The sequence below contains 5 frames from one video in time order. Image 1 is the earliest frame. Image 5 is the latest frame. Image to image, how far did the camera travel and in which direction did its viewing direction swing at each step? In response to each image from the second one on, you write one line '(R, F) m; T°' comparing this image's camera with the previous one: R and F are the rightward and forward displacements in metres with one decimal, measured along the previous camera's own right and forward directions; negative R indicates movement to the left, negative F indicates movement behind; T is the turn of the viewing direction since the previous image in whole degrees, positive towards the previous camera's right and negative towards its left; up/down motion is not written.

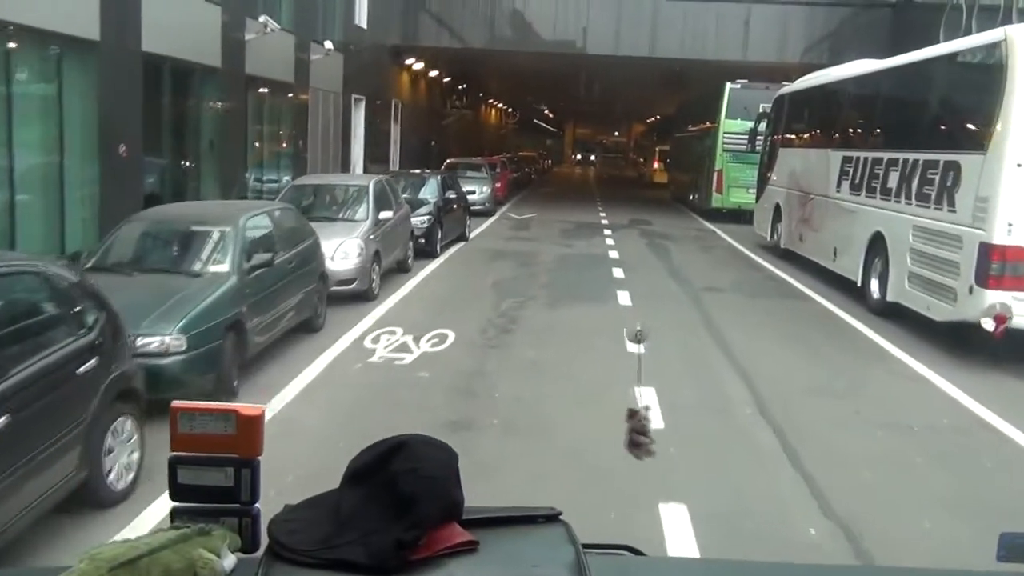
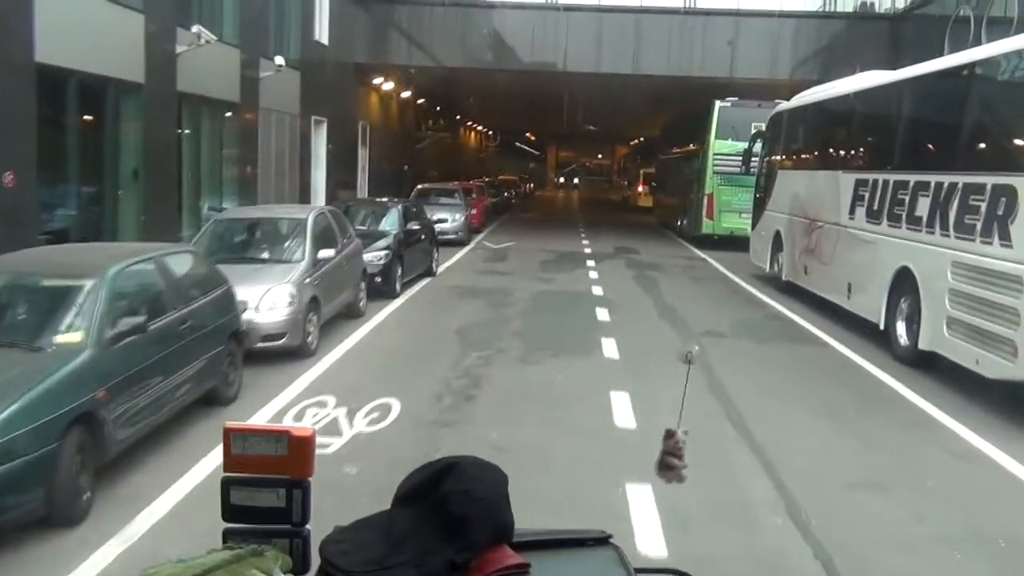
(+0.3, +2.0) m; +1°
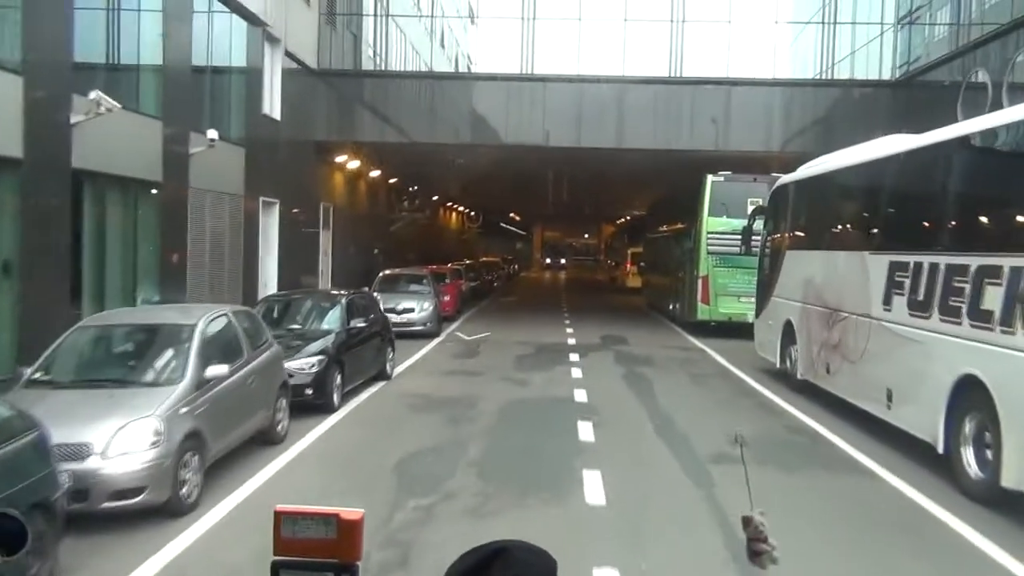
(+0.4, +2.6) m; +1°
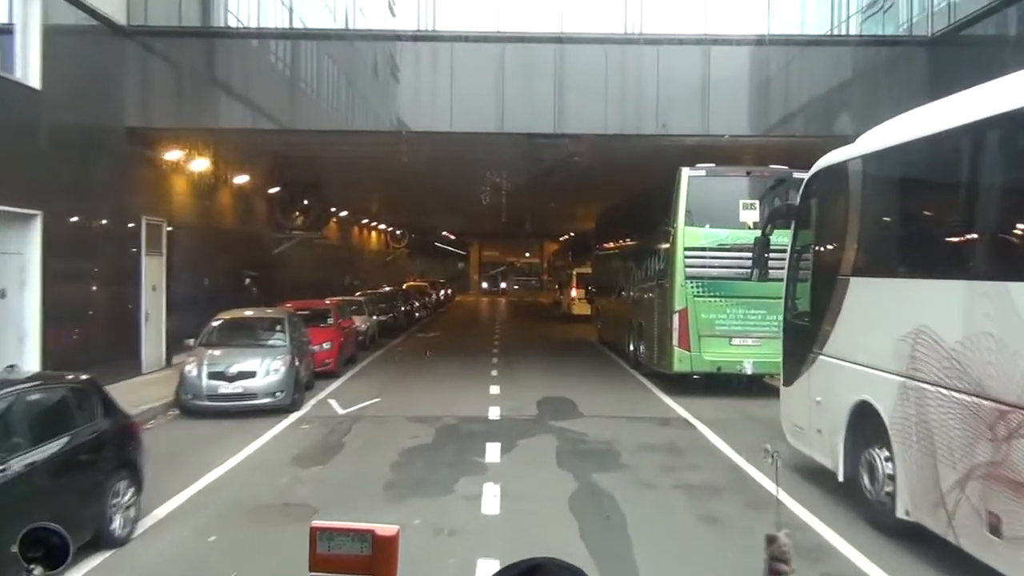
(+0.9, +7.2) m; +3°
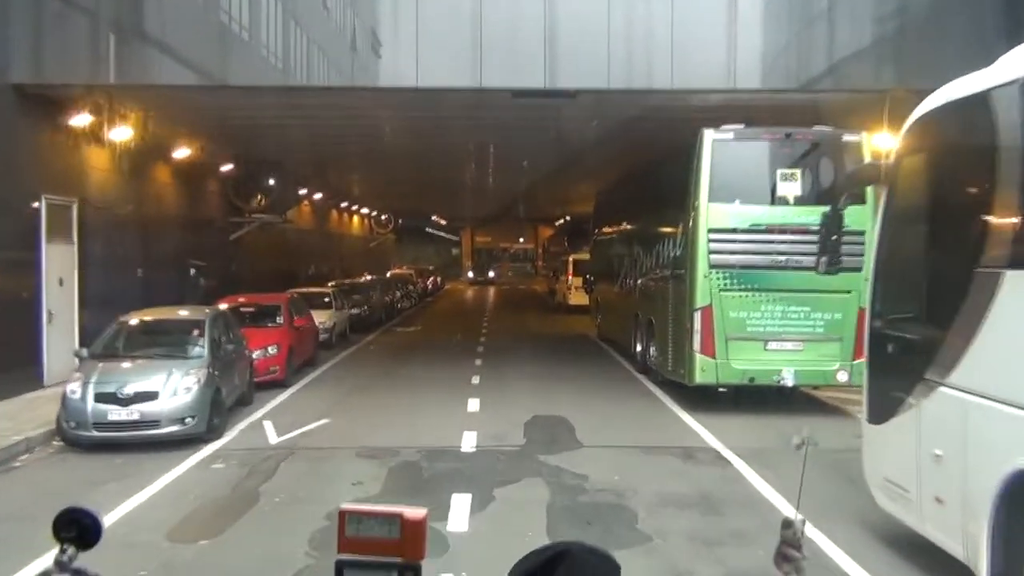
(+0.2, +3.4) m; 0°
